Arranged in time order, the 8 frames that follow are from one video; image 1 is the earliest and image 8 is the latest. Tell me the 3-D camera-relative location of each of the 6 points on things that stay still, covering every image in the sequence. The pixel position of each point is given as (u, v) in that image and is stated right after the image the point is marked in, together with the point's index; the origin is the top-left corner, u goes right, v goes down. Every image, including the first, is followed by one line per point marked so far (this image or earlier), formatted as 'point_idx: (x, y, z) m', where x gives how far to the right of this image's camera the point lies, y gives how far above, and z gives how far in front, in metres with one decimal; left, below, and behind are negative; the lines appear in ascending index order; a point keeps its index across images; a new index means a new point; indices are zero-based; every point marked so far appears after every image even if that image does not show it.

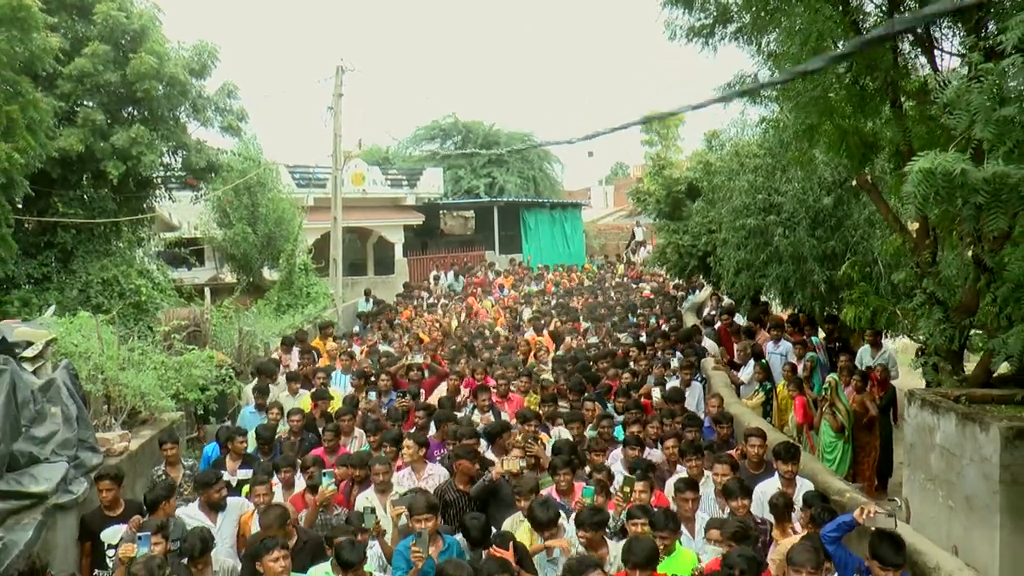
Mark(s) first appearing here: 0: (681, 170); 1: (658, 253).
0: (+3.2, +2.3, +18.3) m
1: (+2.7, +0.6, +17.2) m
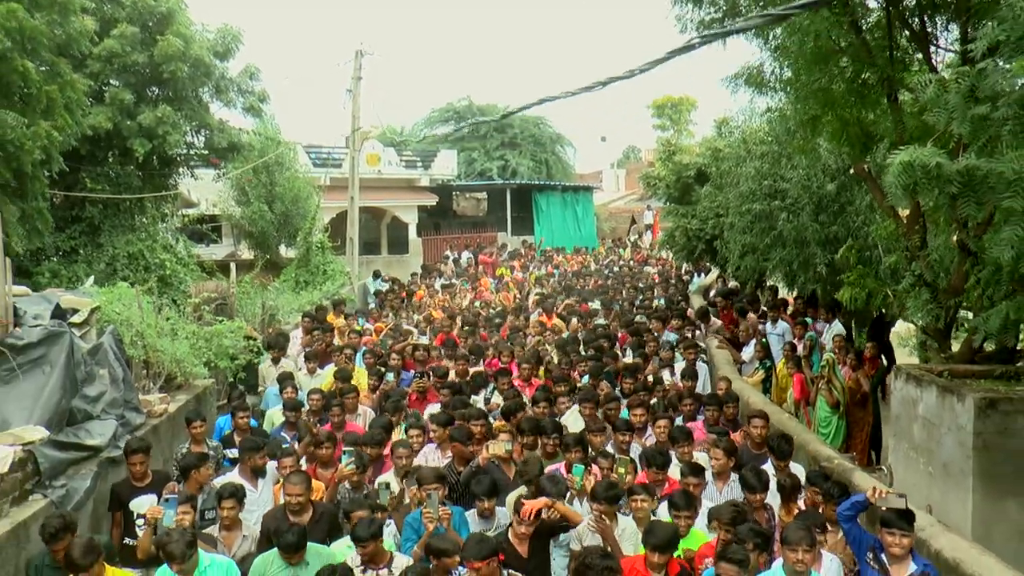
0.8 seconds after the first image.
0: (+3.5, +2.6, +18.7) m
1: (+2.9, +0.9, +17.6) m
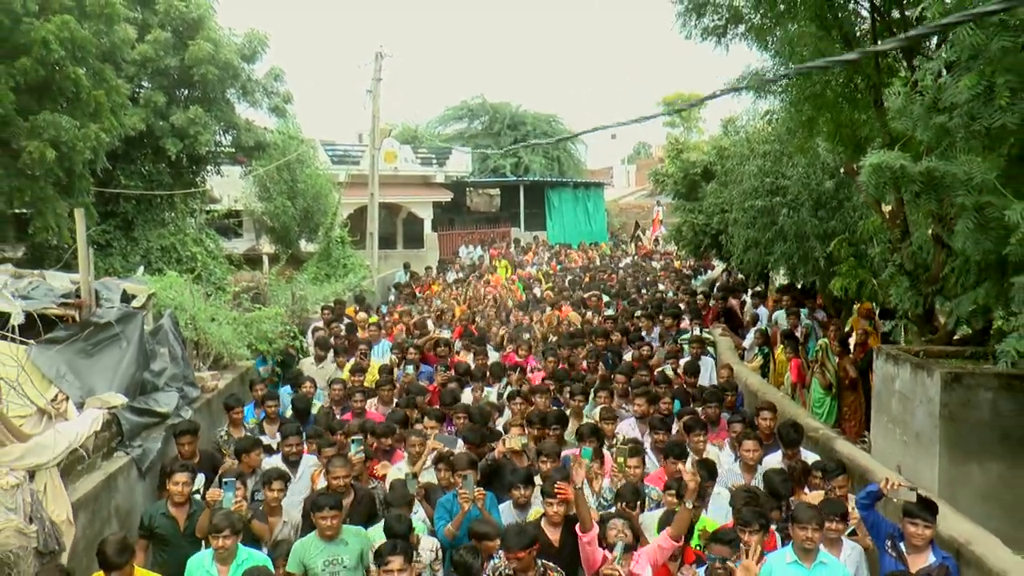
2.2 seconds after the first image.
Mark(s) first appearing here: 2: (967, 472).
0: (+3.8, +2.7, +19.5) m
1: (+3.1, +1.1, +18.4) m
2: (+3.2, -1.3, +6.7) m
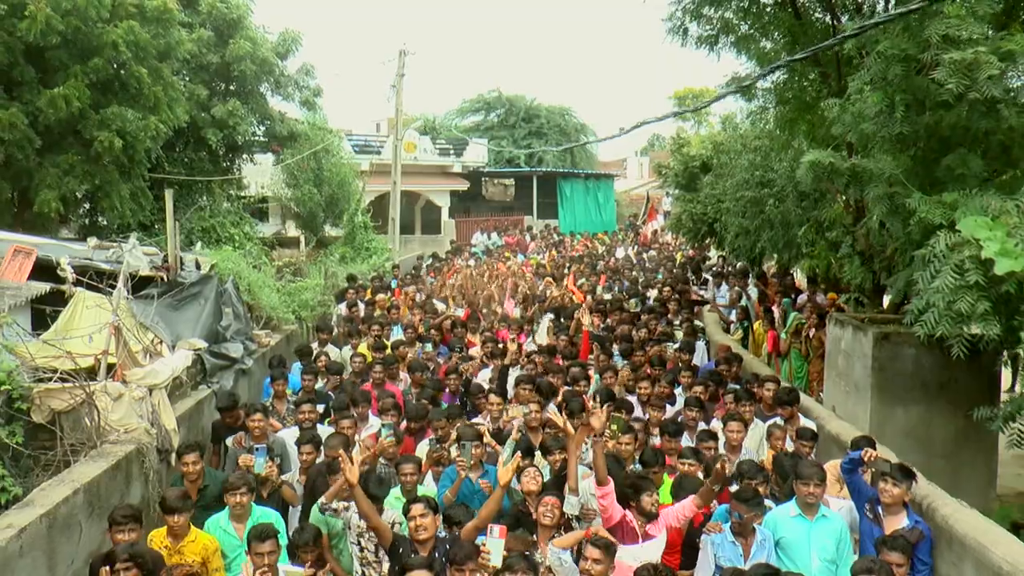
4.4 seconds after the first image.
0: (+4.0, +3.1, +20.9) m
1: (+3.4, +1.4, +19.8) m
2: (+3.3, -1.1, +8.2) m
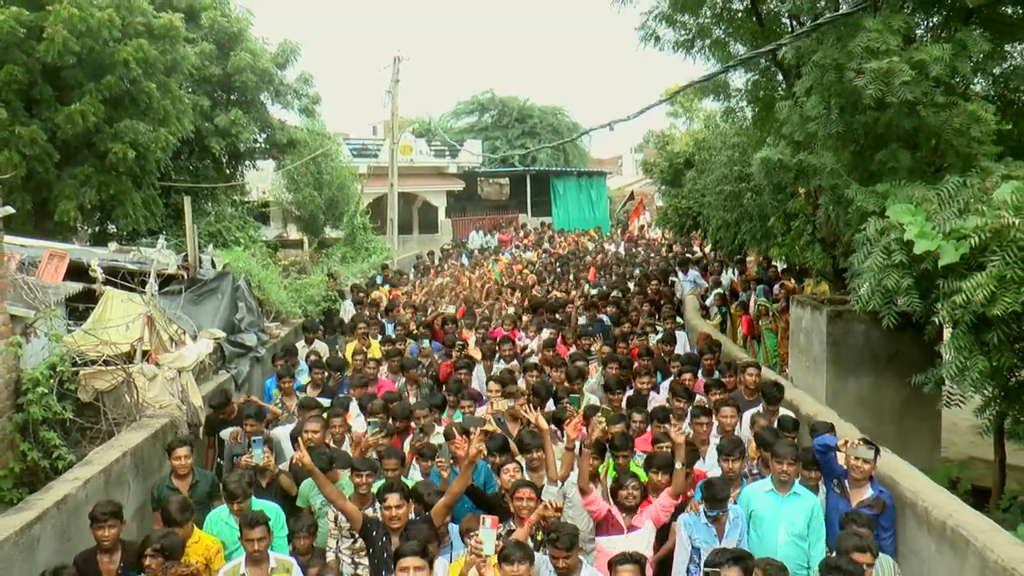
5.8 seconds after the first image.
0: (+3.9, +3.3, +21.7) m
1: (+3.2, +1.6, +20.7) m
2: (+3.2, -0.9, +9.0) m
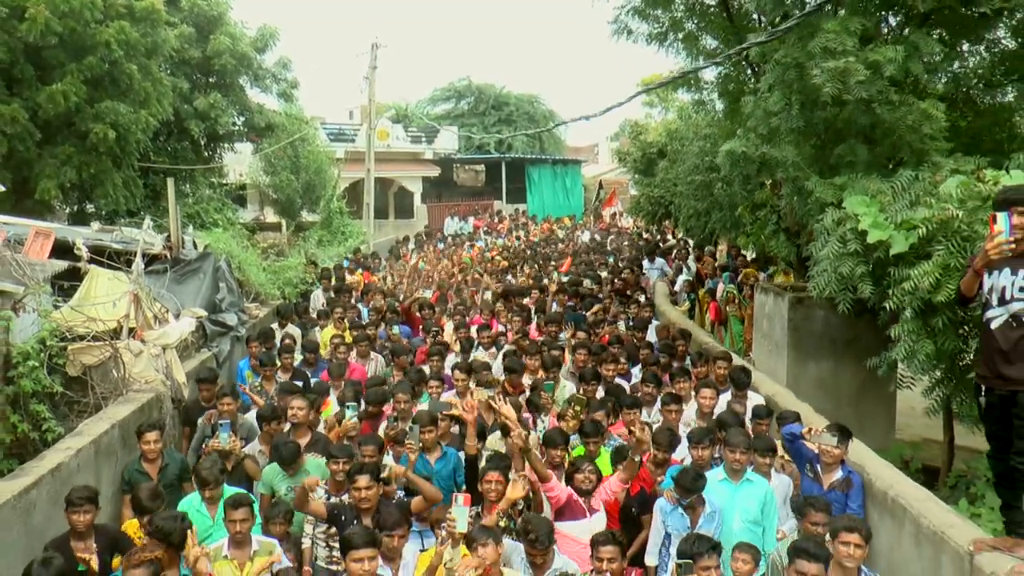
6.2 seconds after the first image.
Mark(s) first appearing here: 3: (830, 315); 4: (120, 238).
0: (+3.3, +3.5, +22.1) m
1: (+2.7, +1.9, +21.0) m
2: (+2.9, -0.8, +9.4) m
3: (+3.1, -0.3, +9.4) m
4: (-4.0, +0.5, +9.8) m
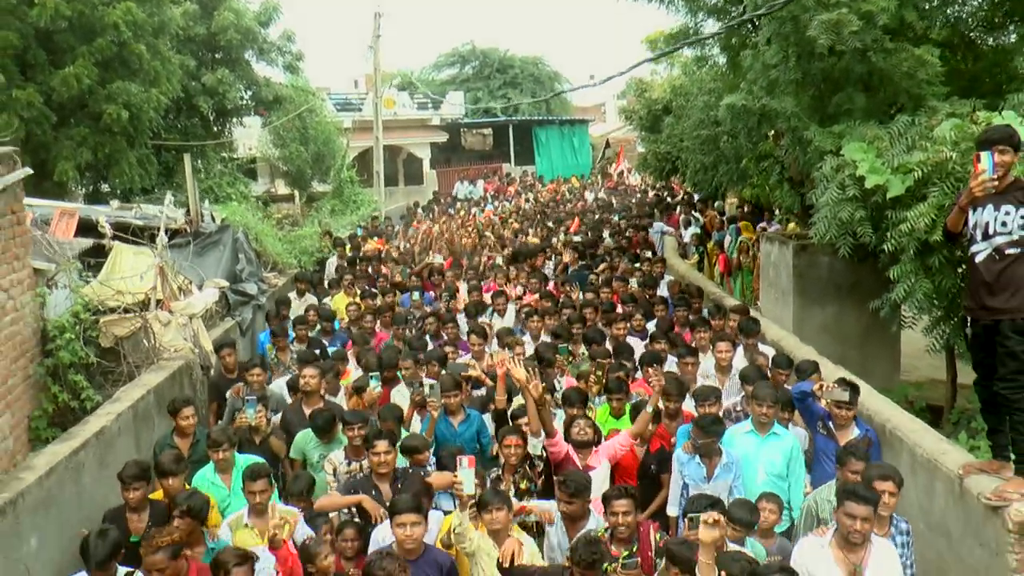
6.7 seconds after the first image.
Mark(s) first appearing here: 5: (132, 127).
0: (+3.4, +4.6, +22.2) m
1: (+2.9, +2.8, +21.2) m
2: (+3.0, -0.2, +9.7) m
3: (+3.2, +0.3, +9.6) m
4: (-3.9, +0.8, +10.1) m
5: (-5.9, +2.5, +14.7) m
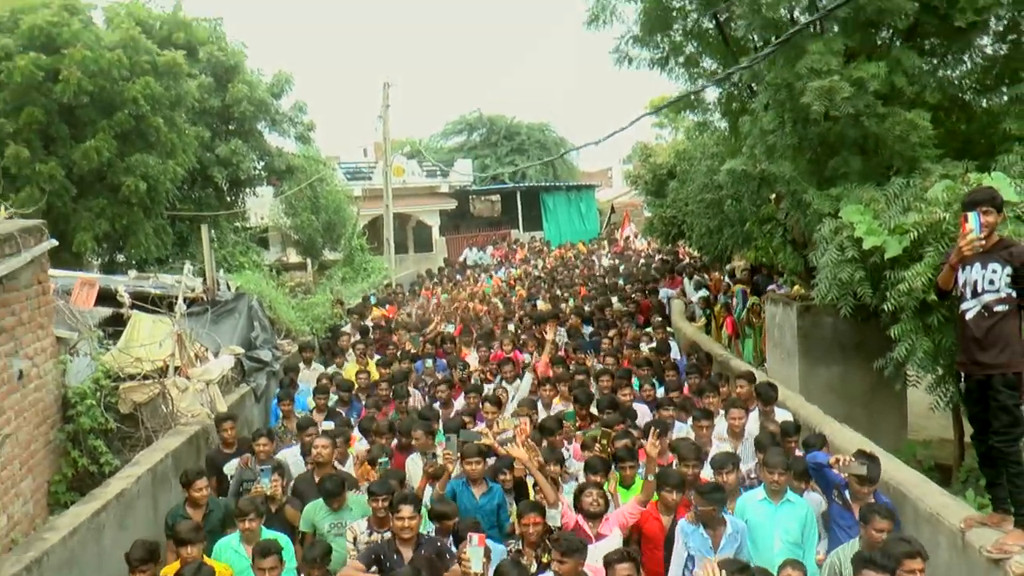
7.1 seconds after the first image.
0: (+3.6, +3.1, +22.6) m
1: (+3.1, +1.4, +21.5) m
2: (+3.1, -0.9, +9.8) m
3: (+3.3, -0.3, +9.8) m
4: (-3.9, 0.0, +10.4) m
5: (-5.8, +1.4, +15.1) m
